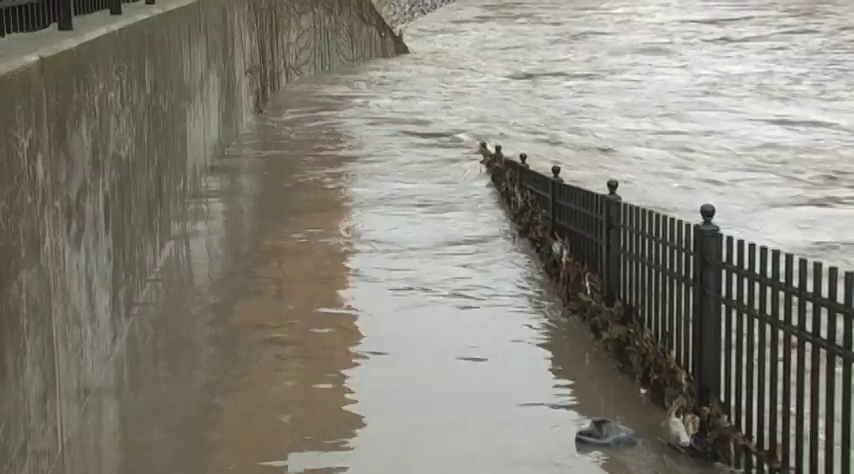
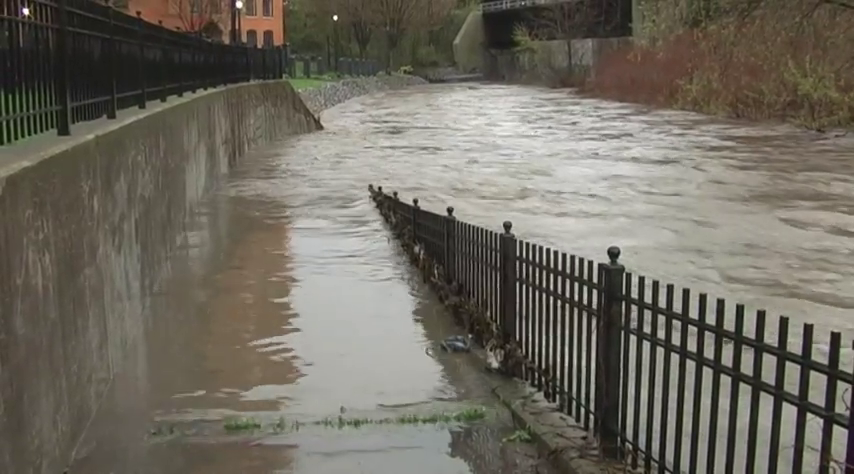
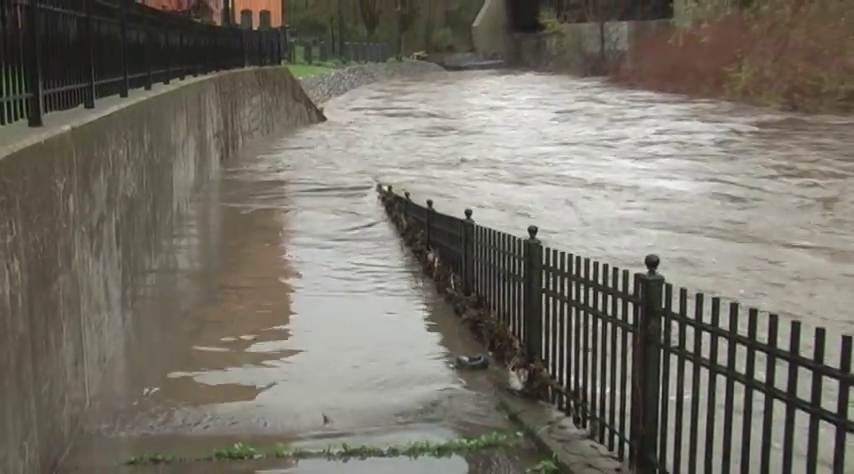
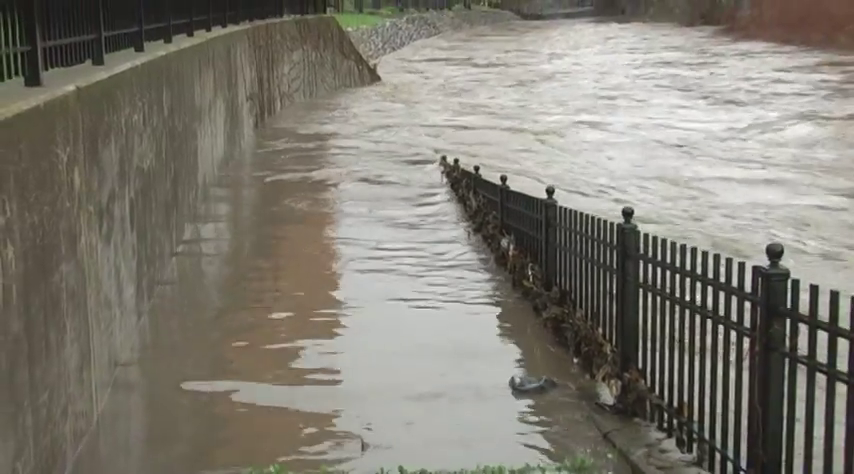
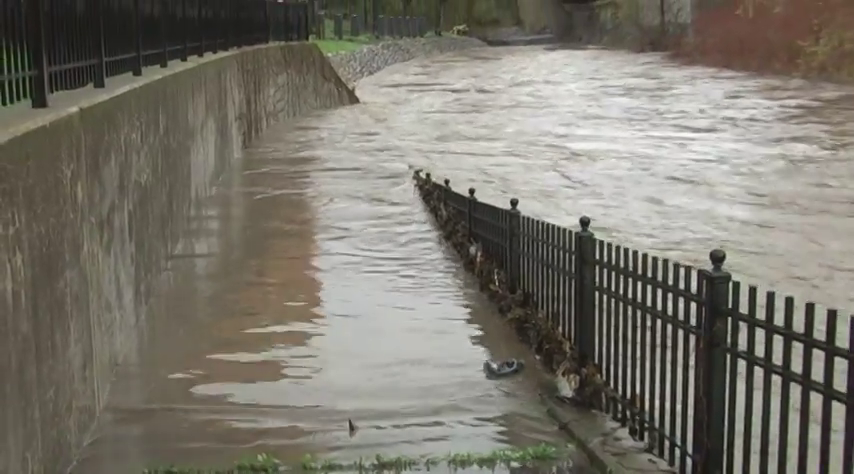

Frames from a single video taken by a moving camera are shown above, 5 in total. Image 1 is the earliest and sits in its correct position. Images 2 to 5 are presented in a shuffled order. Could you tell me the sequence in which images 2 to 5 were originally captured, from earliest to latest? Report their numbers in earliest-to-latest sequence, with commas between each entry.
4, 5, 3, 2
